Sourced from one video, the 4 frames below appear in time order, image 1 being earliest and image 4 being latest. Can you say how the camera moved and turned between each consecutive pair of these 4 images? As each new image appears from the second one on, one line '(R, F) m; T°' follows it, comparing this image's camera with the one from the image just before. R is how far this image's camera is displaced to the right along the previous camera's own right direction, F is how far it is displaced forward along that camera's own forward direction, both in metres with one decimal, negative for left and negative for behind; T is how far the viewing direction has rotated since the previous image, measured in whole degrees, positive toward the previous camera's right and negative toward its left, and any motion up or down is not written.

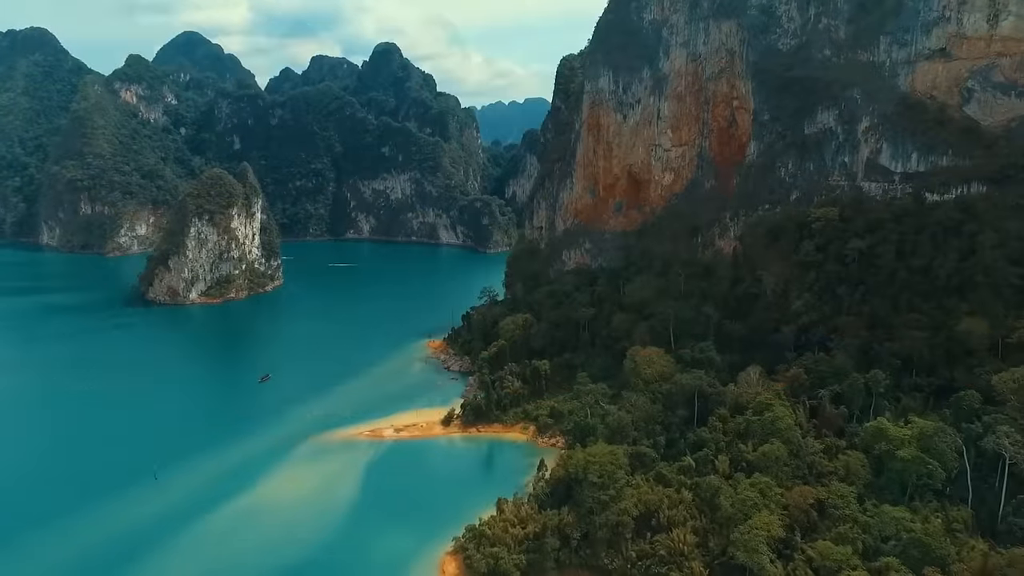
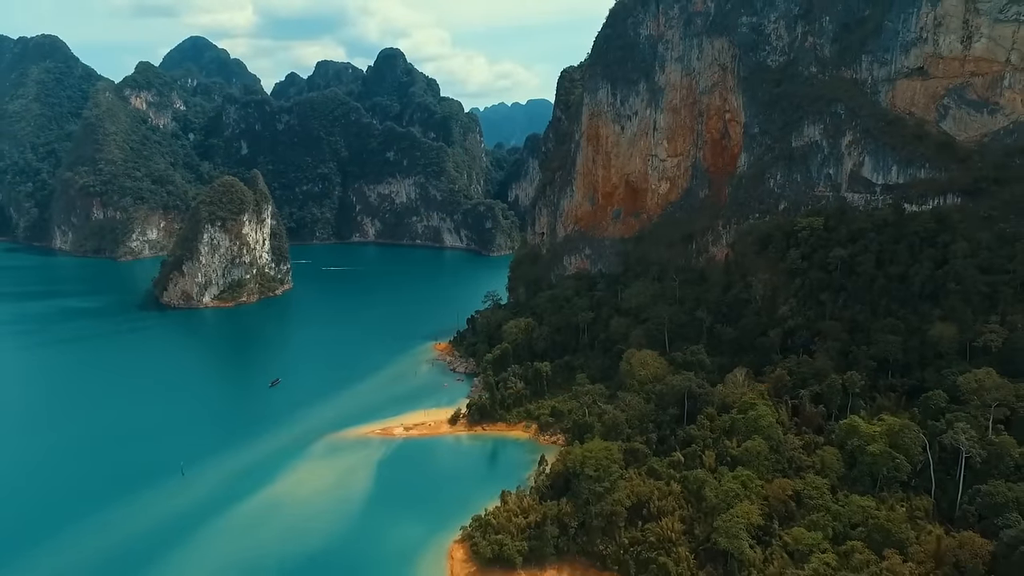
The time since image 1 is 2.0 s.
(0.0, -1.8) m; 0°
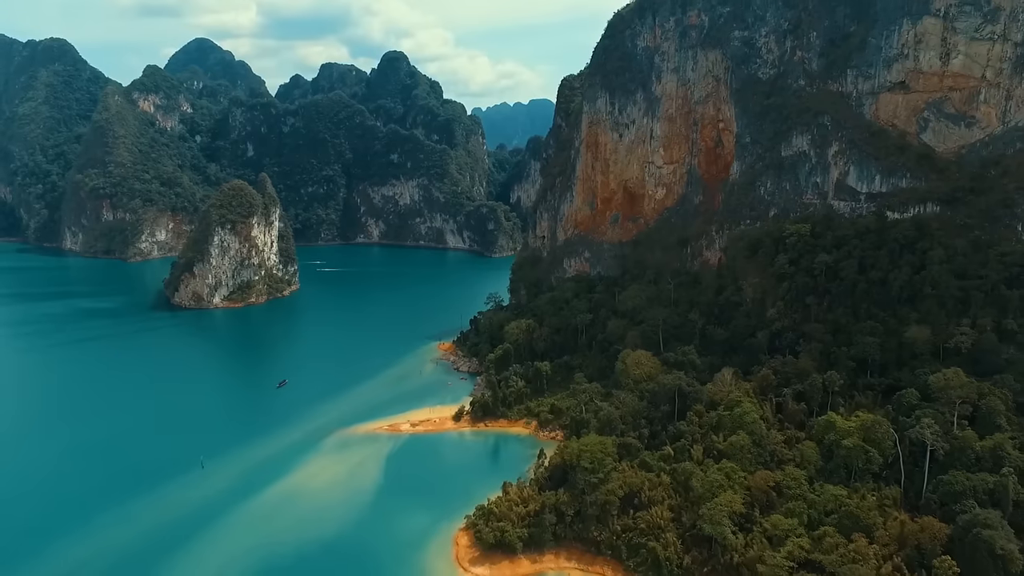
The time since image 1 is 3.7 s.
(0.0, -1.6) m; 0°
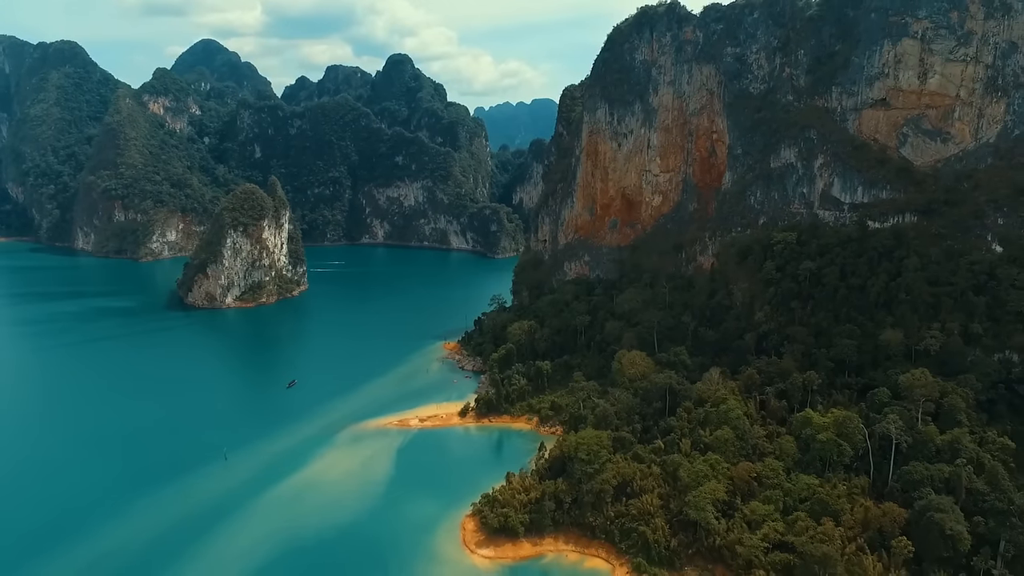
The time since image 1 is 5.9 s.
(-0.1, -2.1) m; 0°
